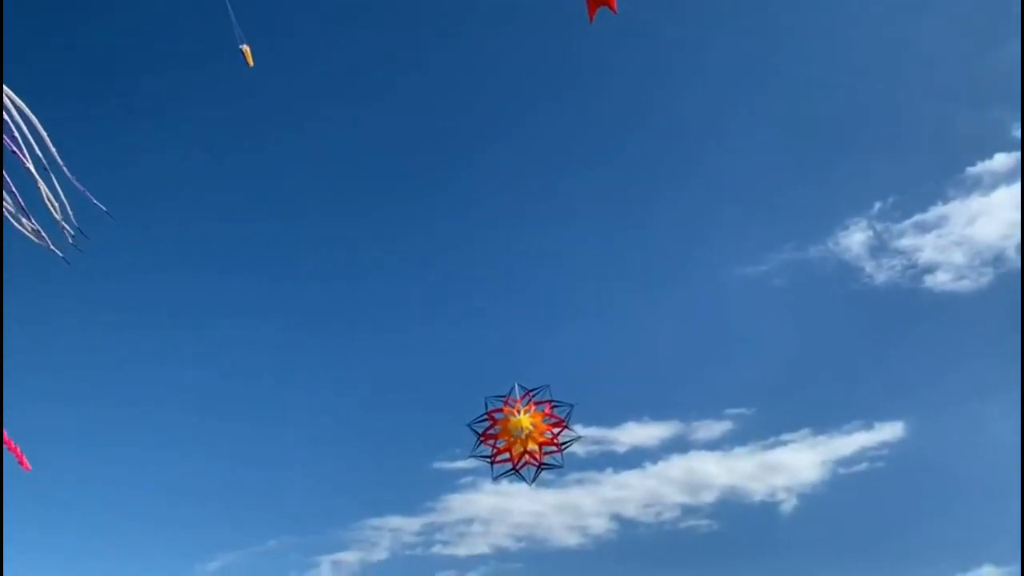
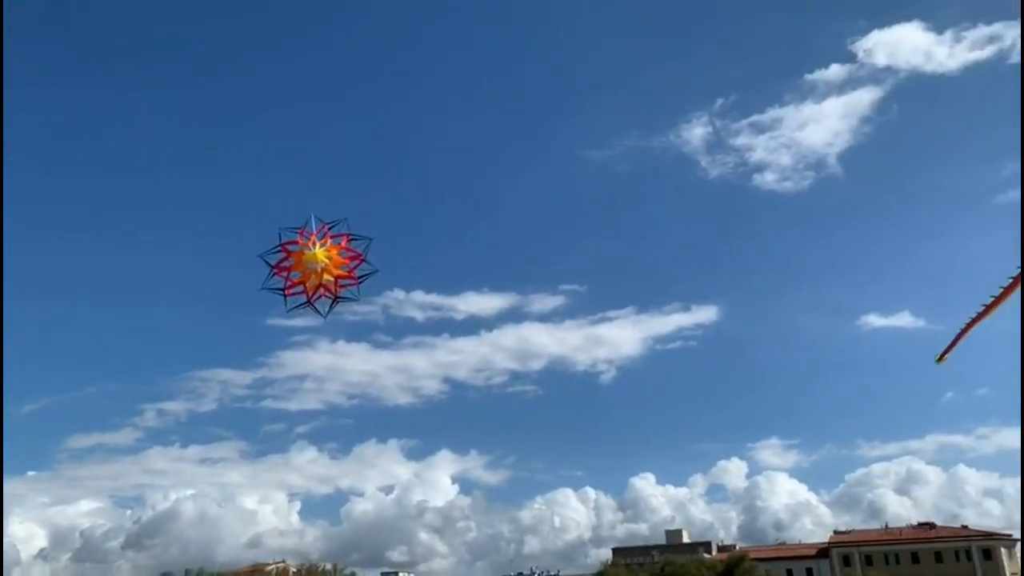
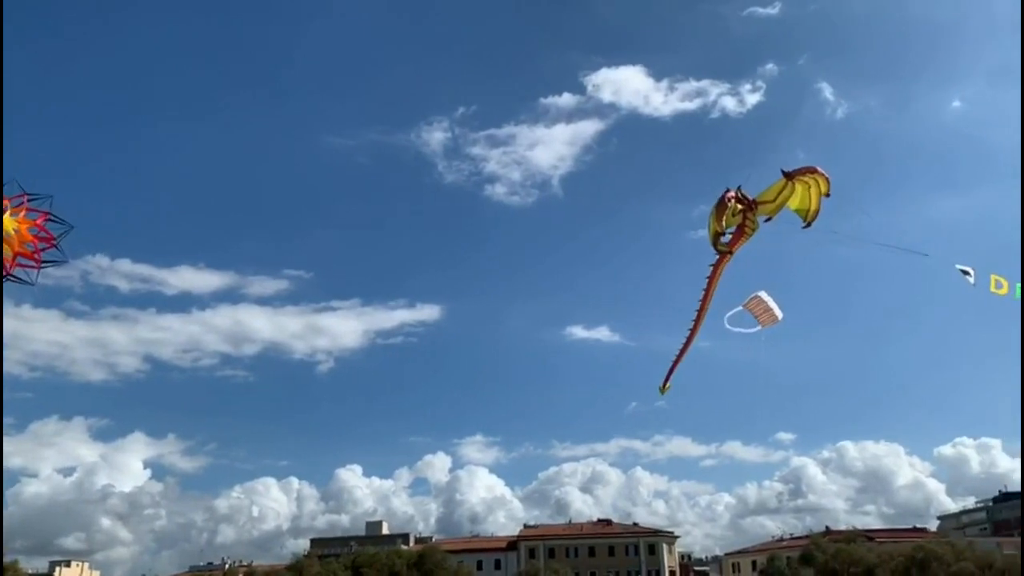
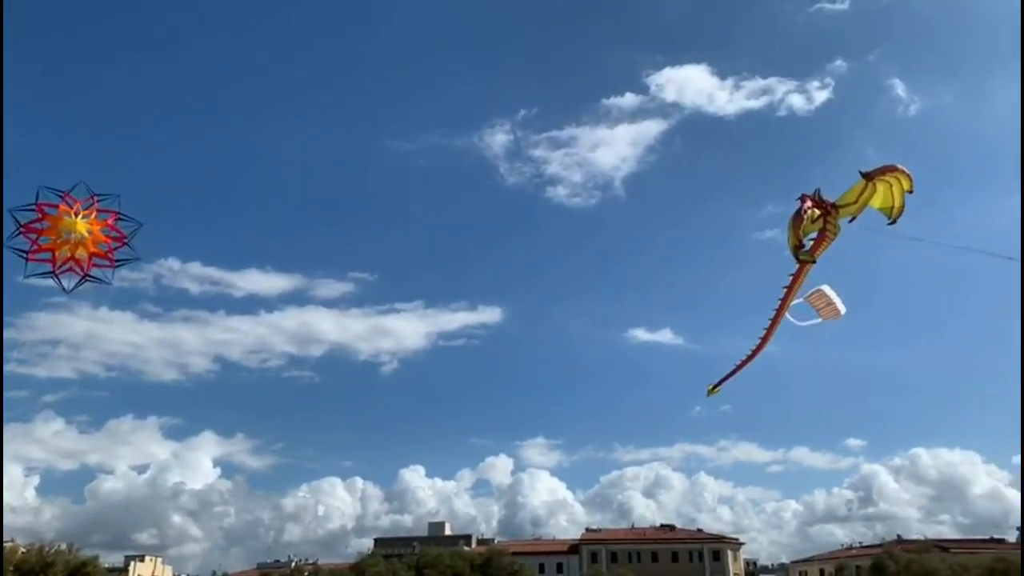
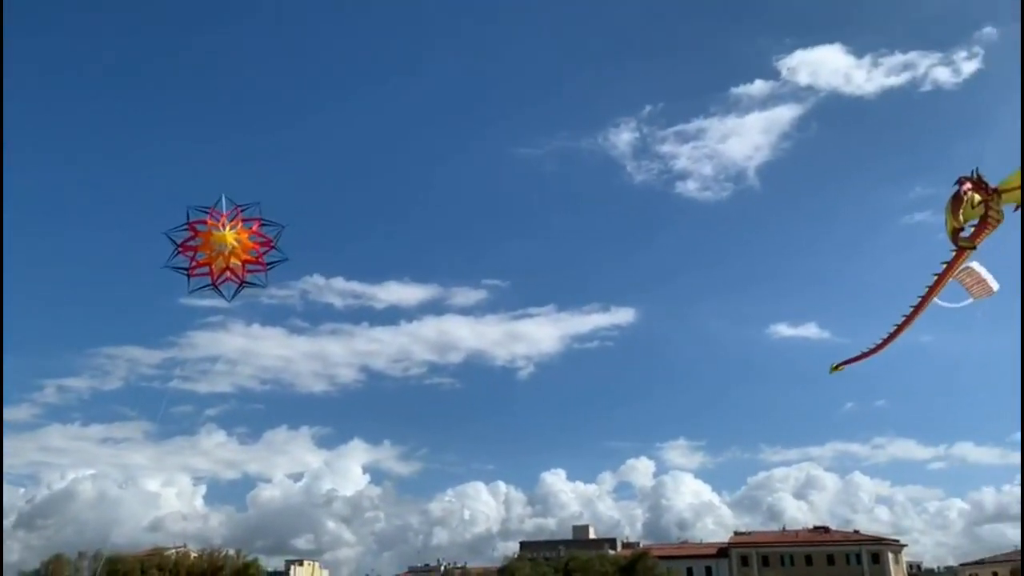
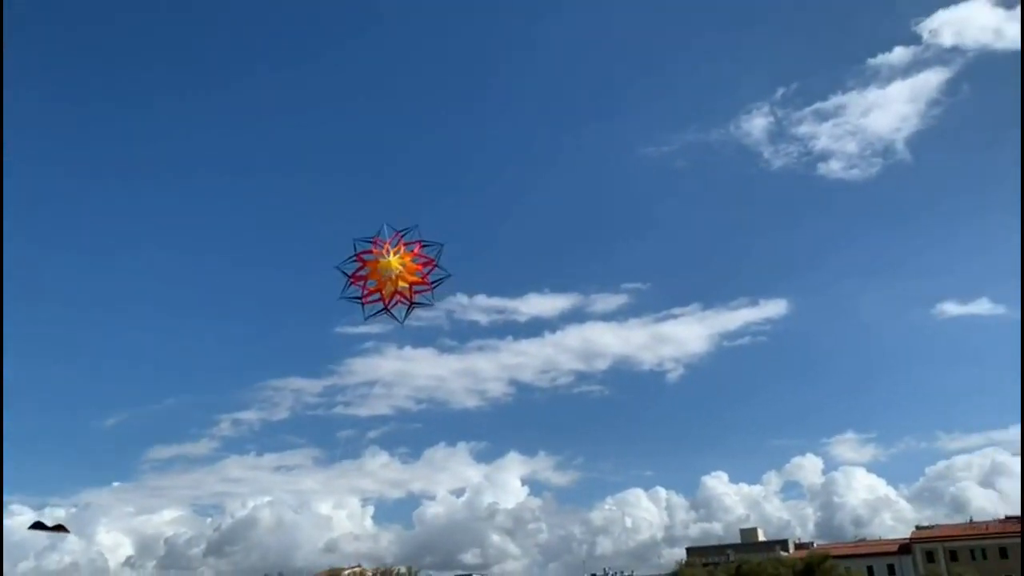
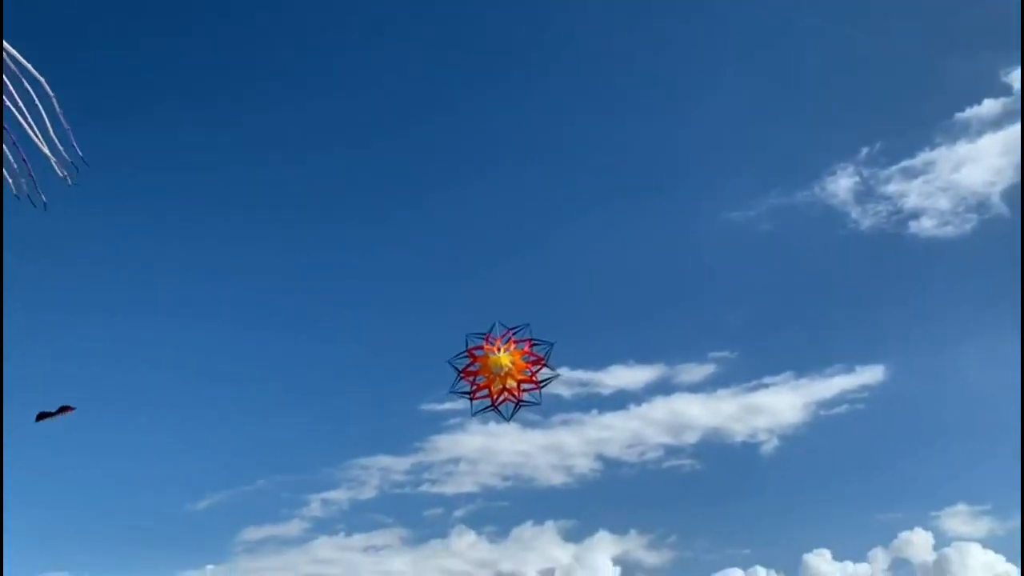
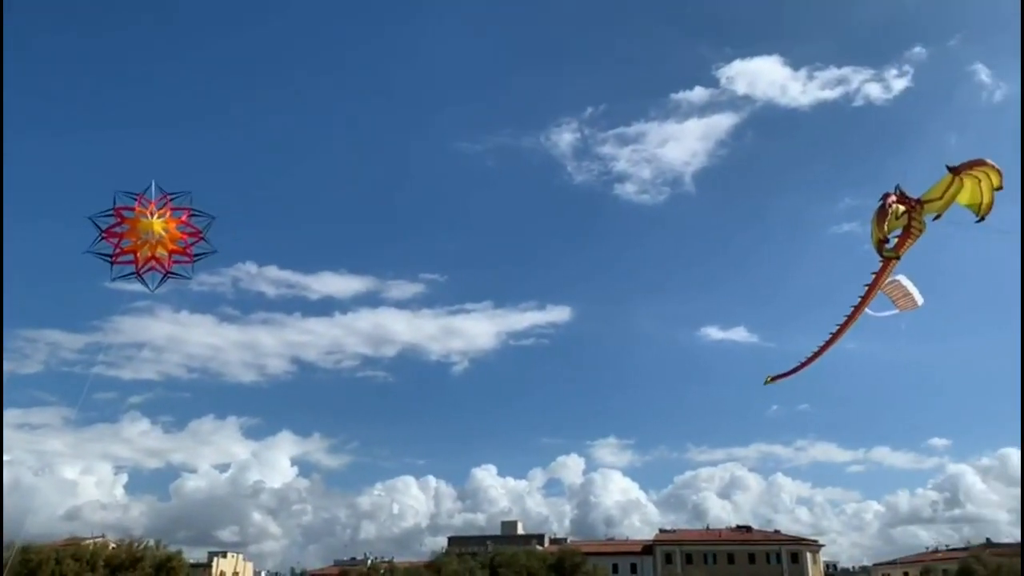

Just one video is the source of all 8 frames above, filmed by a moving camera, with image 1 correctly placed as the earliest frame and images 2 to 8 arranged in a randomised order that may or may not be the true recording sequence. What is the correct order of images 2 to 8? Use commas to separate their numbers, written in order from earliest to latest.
7, 6, 2, 5, 8, 4, 3
